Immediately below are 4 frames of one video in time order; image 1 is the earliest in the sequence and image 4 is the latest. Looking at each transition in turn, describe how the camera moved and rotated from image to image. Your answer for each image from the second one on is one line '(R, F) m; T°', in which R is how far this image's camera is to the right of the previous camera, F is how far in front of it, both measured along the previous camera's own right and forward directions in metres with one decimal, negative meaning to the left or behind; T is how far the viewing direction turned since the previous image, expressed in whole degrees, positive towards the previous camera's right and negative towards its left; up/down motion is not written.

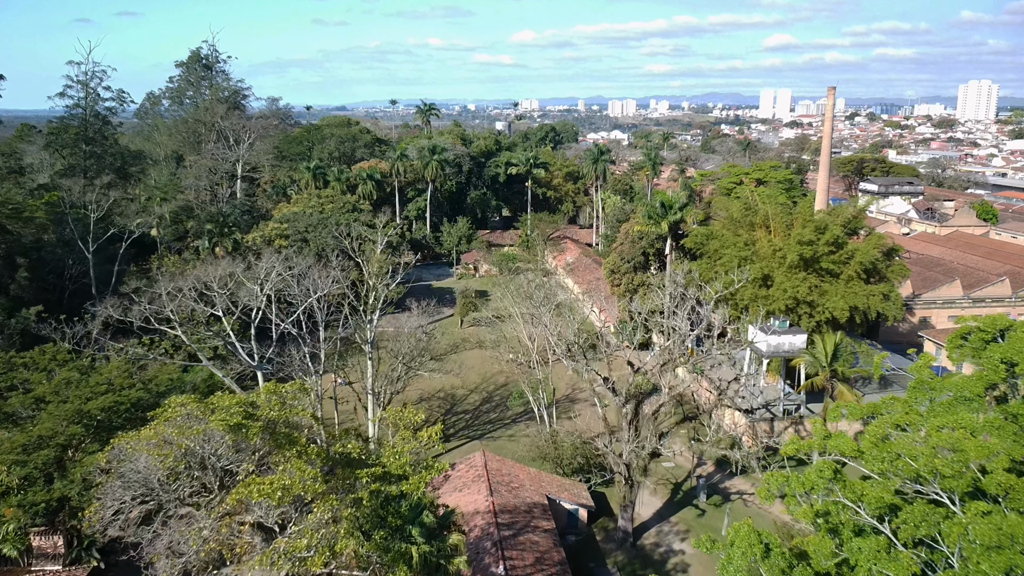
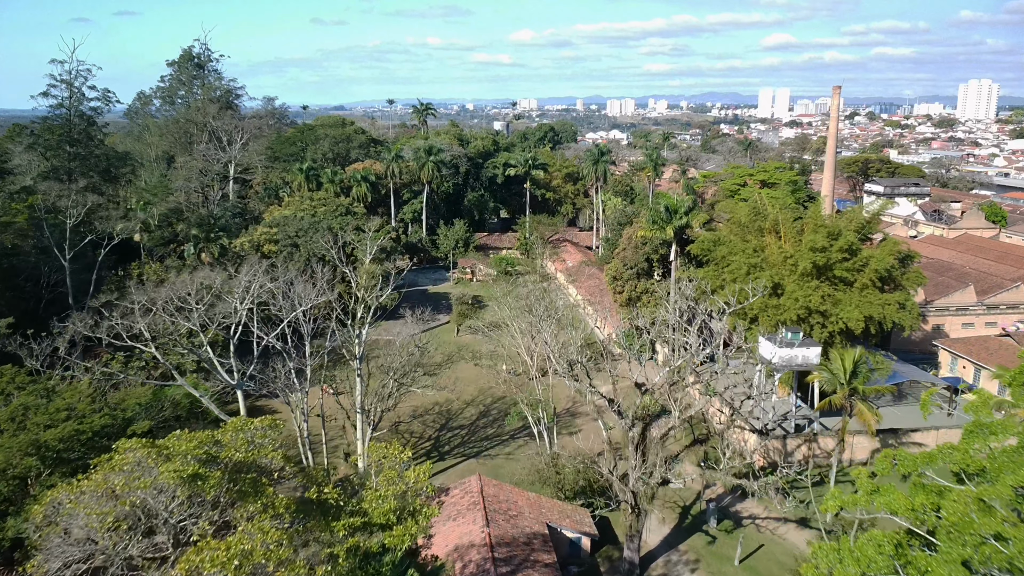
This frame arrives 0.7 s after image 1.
(0.0, +1.1) m; 0°
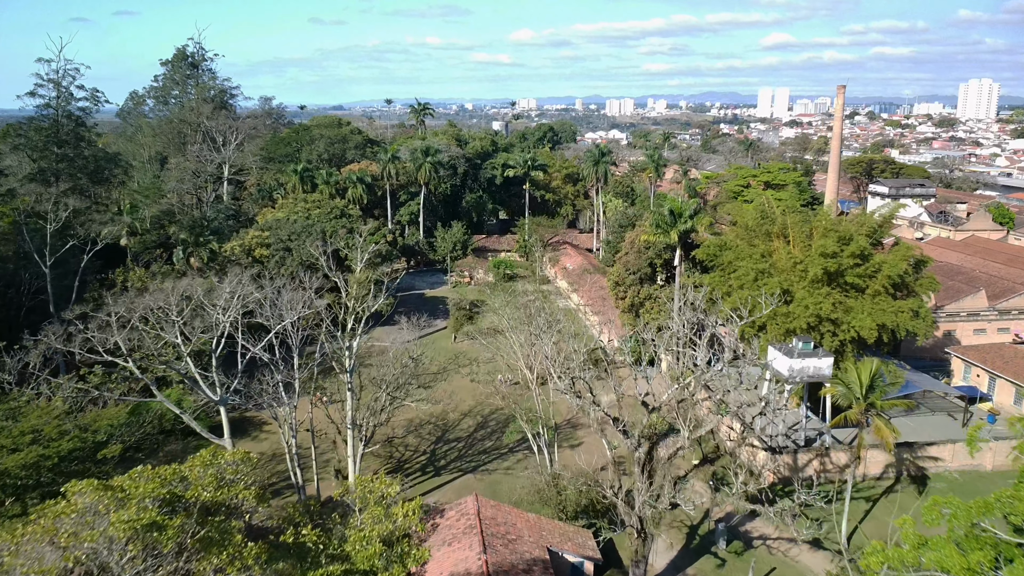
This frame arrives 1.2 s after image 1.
(0.0, +0.9) m; 0°
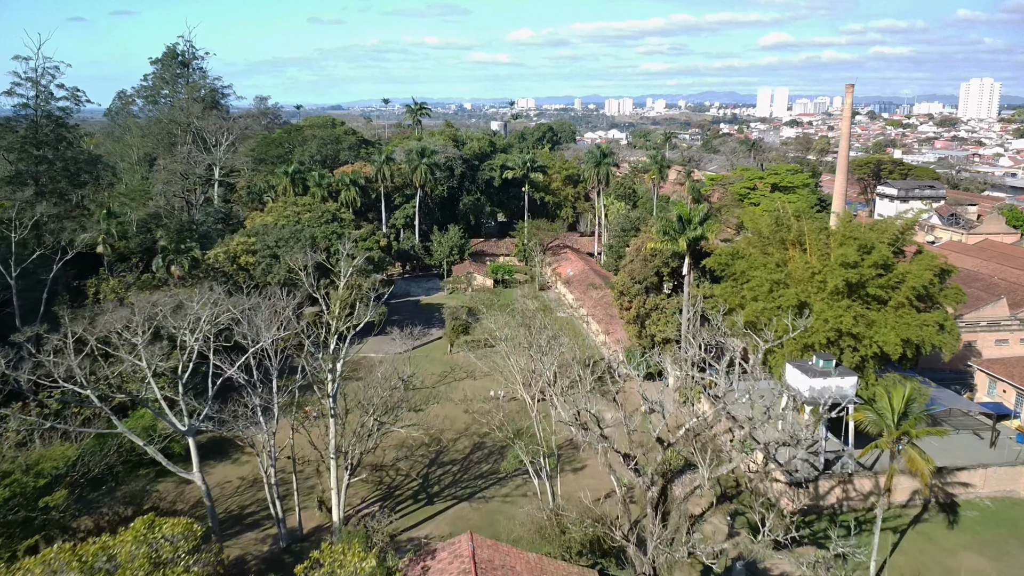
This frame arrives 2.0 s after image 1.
(0.0, +1.4) m; 0°
